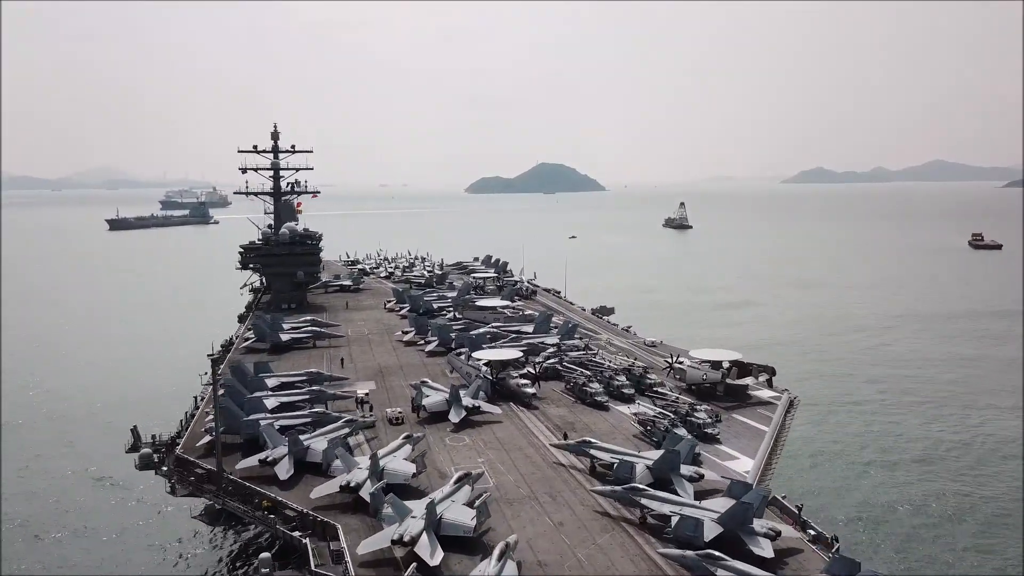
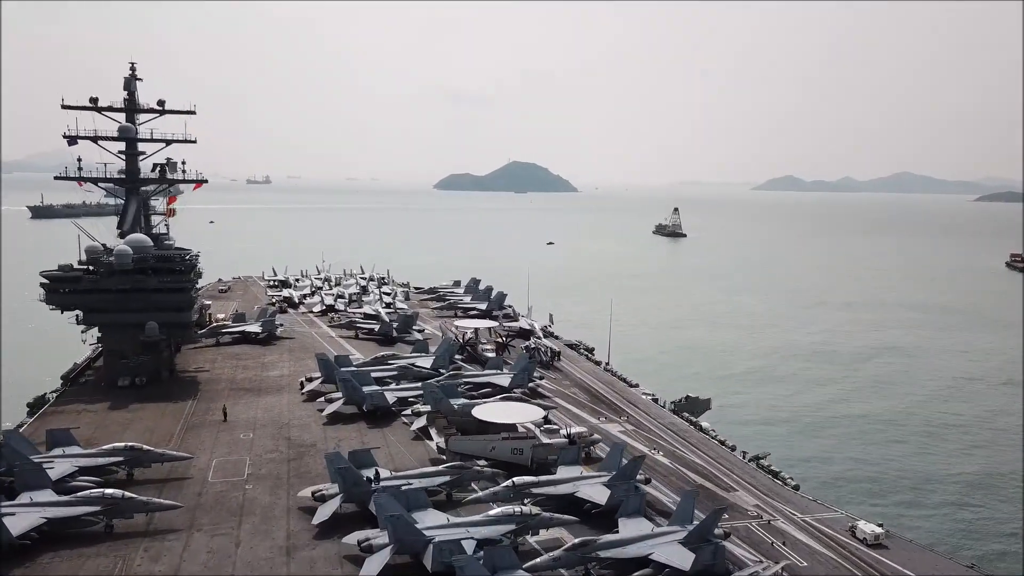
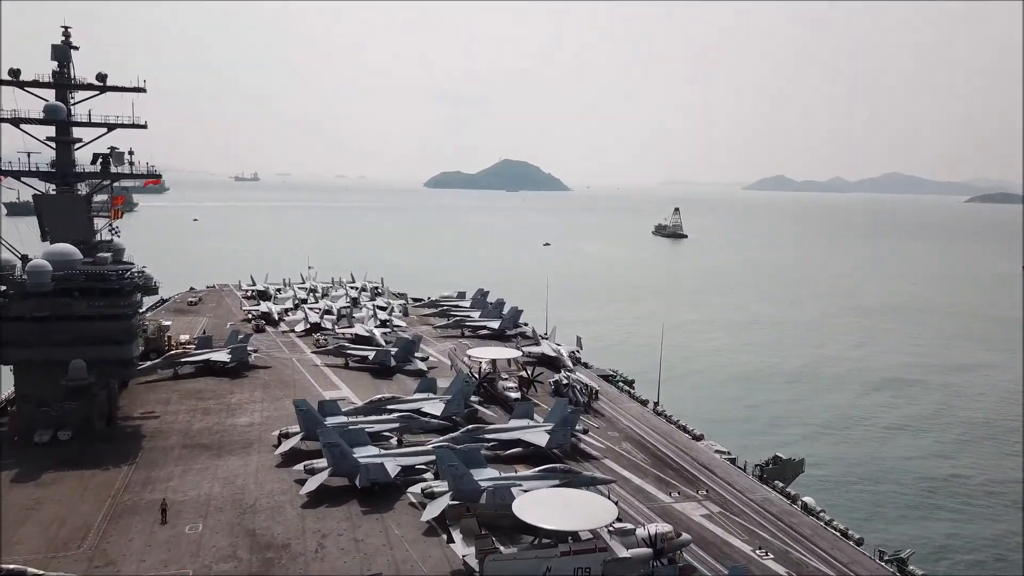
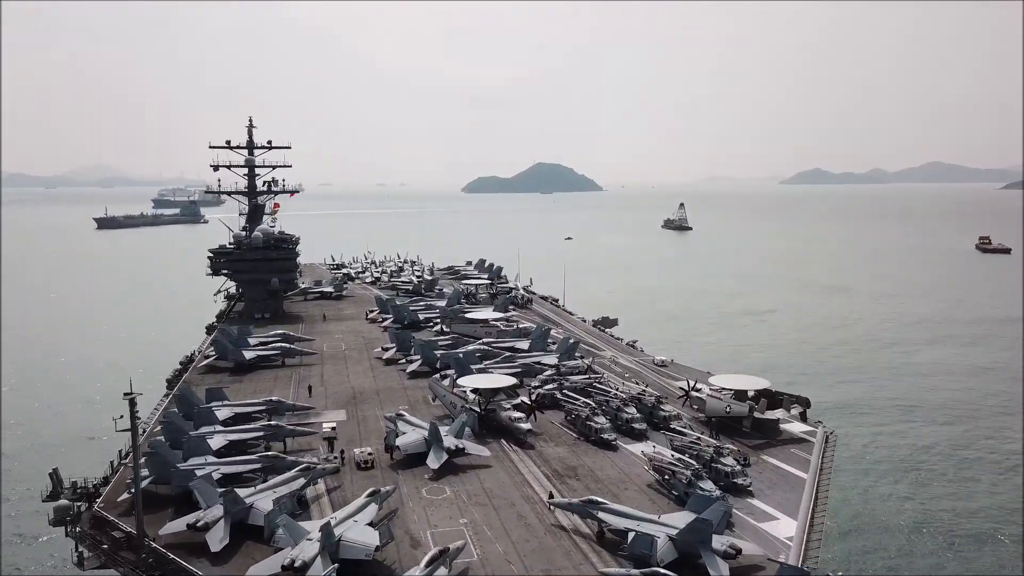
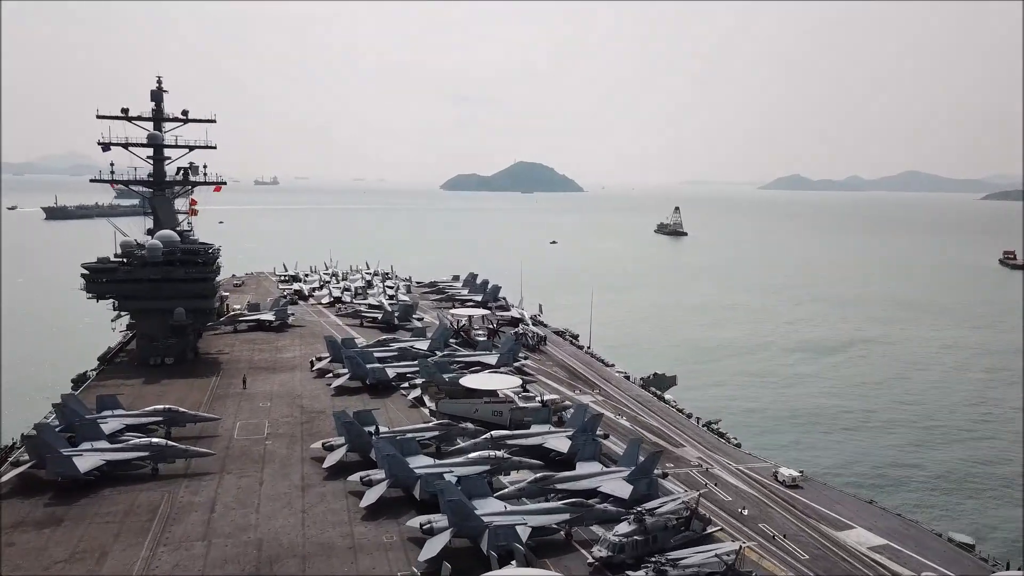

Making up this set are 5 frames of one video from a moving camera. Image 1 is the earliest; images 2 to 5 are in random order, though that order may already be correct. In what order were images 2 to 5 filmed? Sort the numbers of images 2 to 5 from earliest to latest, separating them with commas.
4, 5, 2, 3
